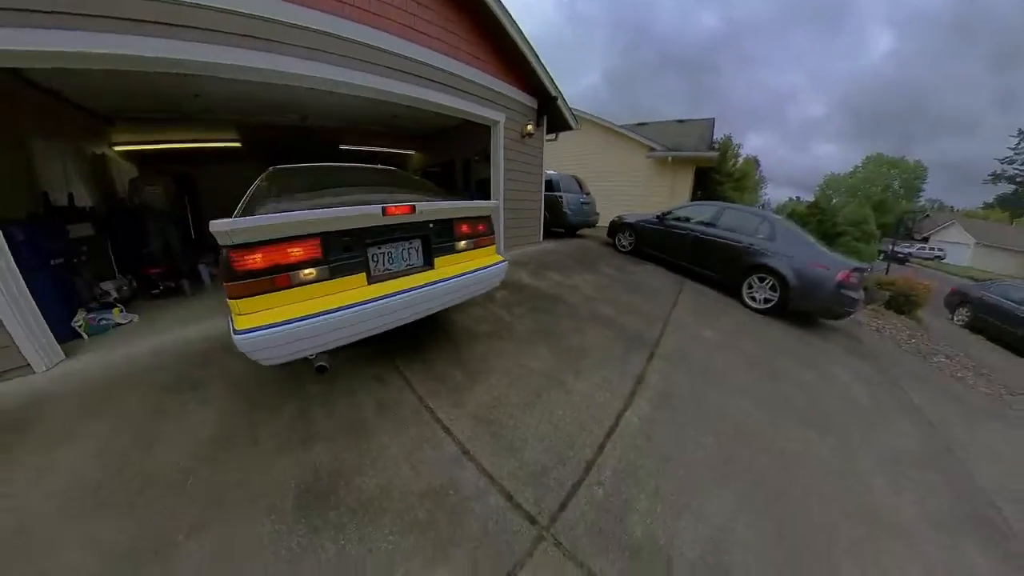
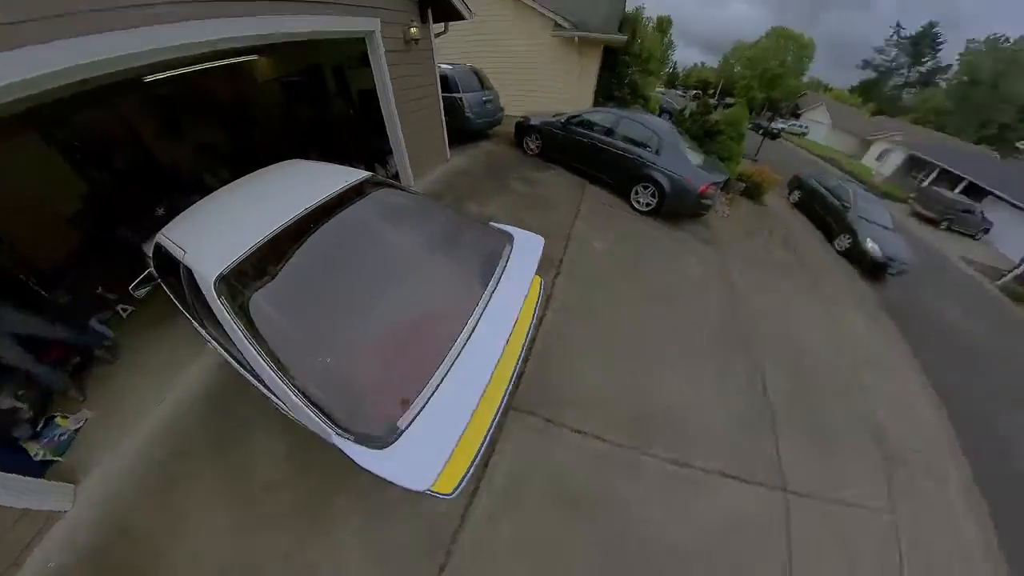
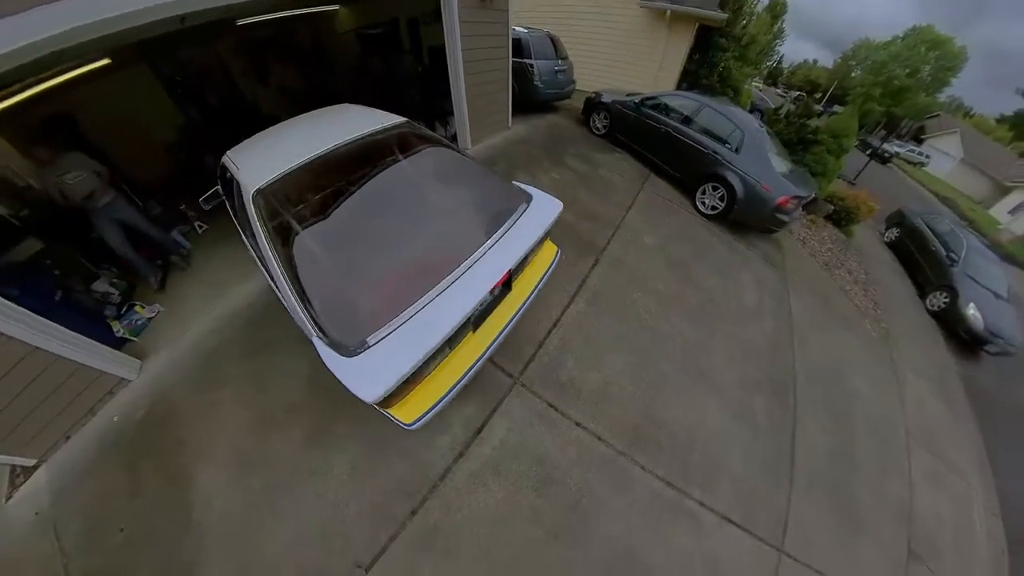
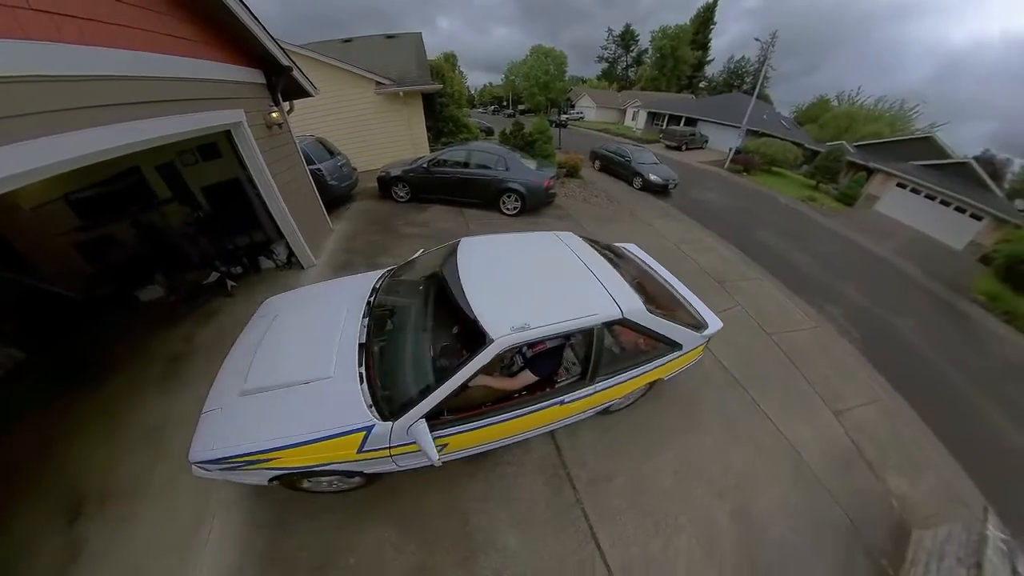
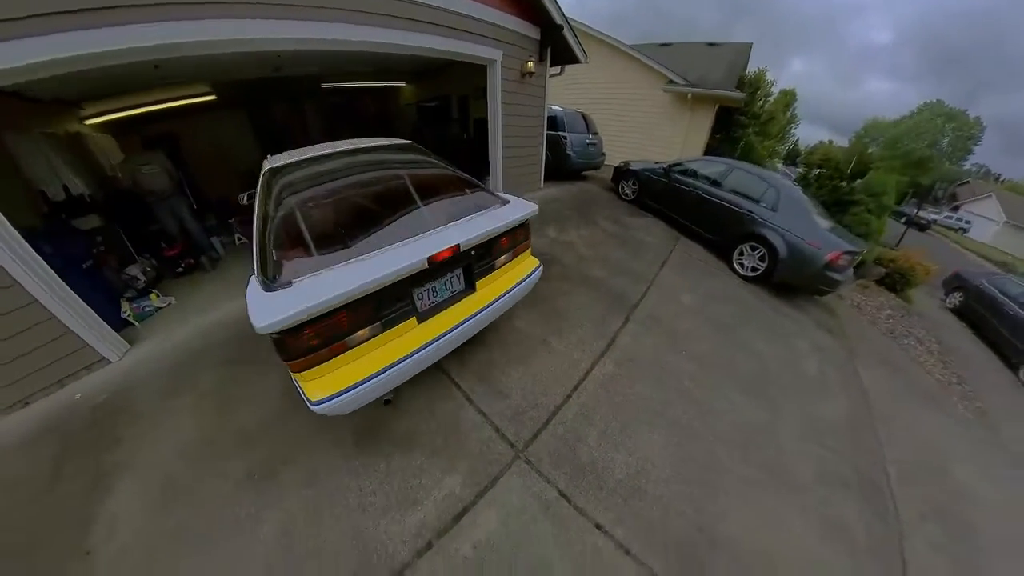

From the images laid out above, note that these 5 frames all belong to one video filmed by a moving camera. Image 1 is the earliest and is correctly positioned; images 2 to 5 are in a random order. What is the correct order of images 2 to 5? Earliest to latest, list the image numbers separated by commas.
5, 3, 2, 4
